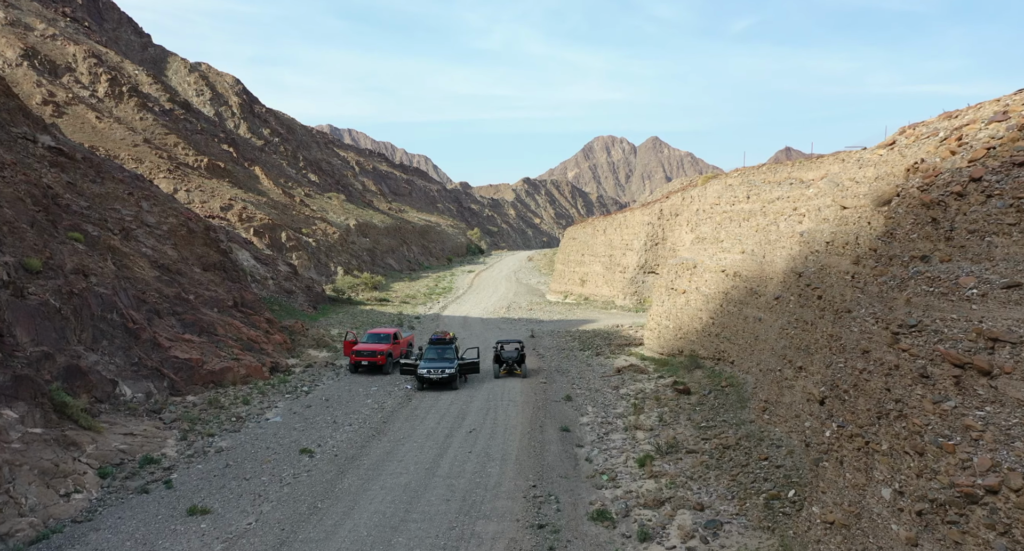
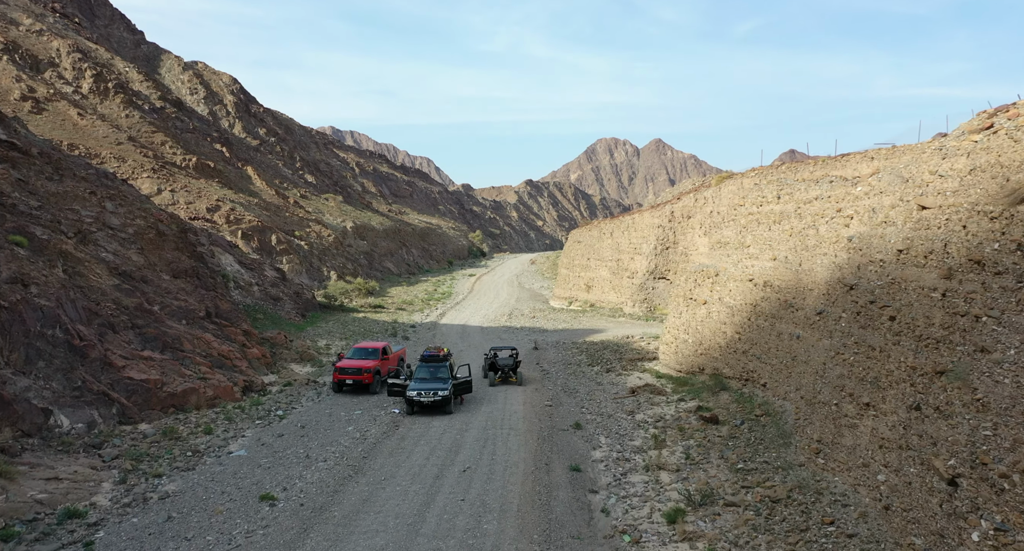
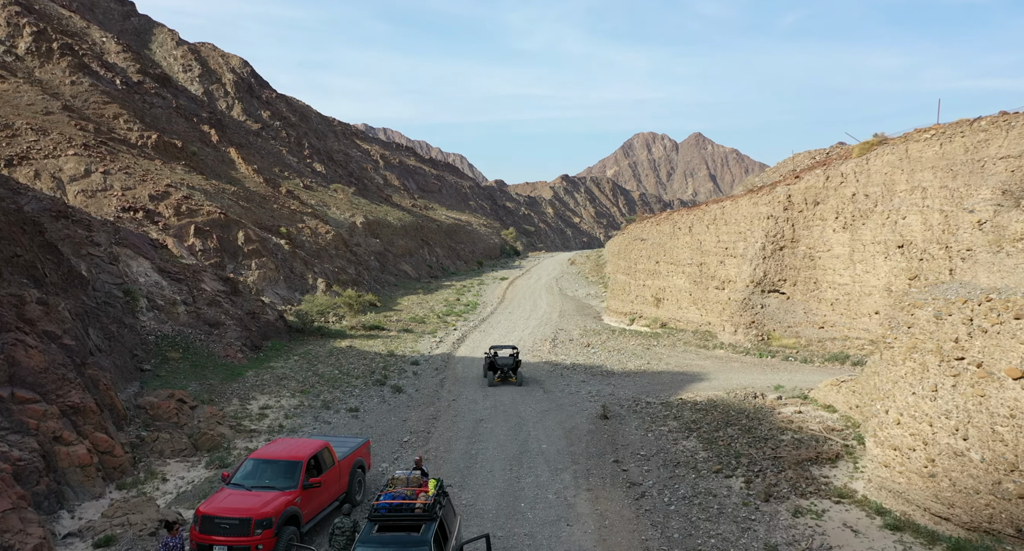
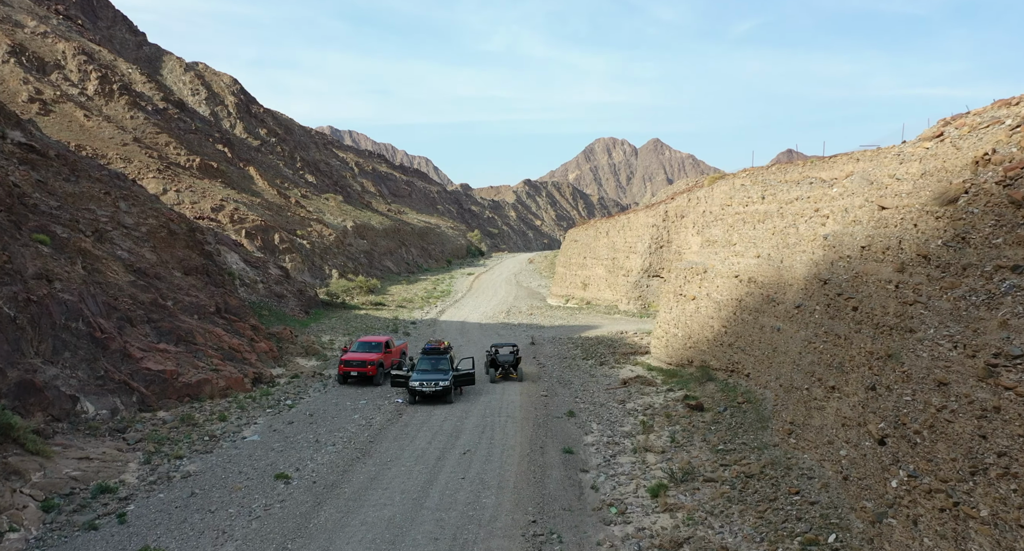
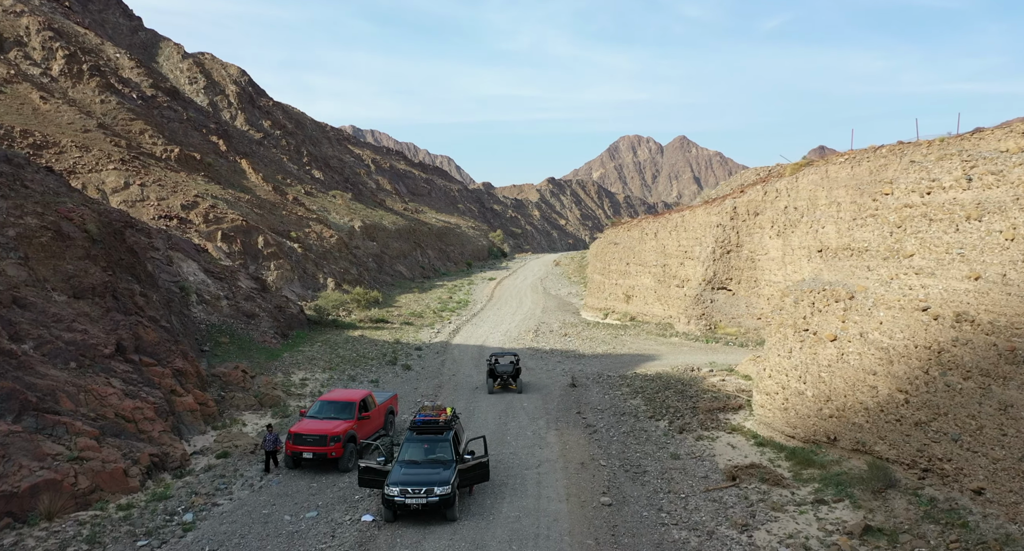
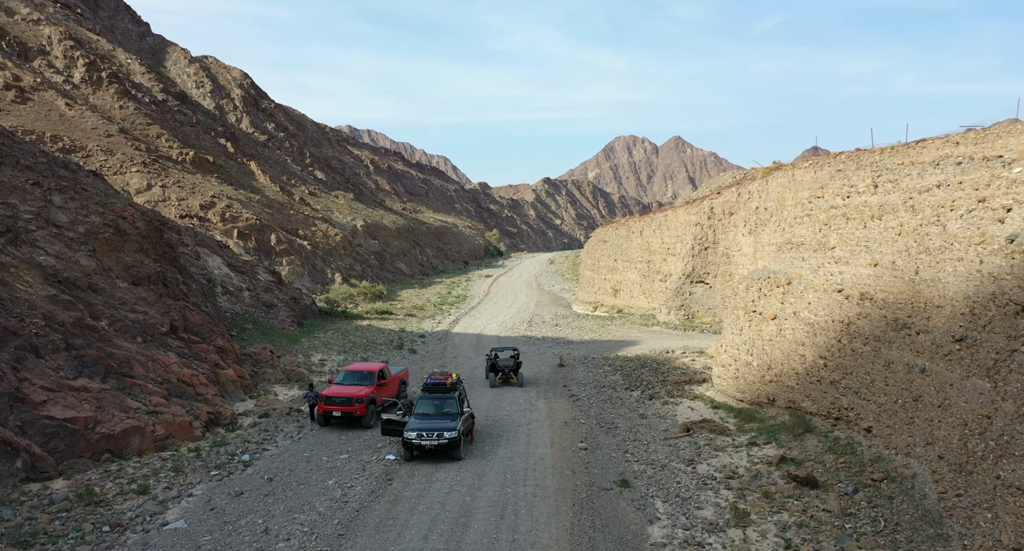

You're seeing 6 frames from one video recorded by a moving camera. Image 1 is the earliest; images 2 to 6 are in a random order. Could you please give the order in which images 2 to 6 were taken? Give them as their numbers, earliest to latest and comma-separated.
4, 2, 6, 5, 3
